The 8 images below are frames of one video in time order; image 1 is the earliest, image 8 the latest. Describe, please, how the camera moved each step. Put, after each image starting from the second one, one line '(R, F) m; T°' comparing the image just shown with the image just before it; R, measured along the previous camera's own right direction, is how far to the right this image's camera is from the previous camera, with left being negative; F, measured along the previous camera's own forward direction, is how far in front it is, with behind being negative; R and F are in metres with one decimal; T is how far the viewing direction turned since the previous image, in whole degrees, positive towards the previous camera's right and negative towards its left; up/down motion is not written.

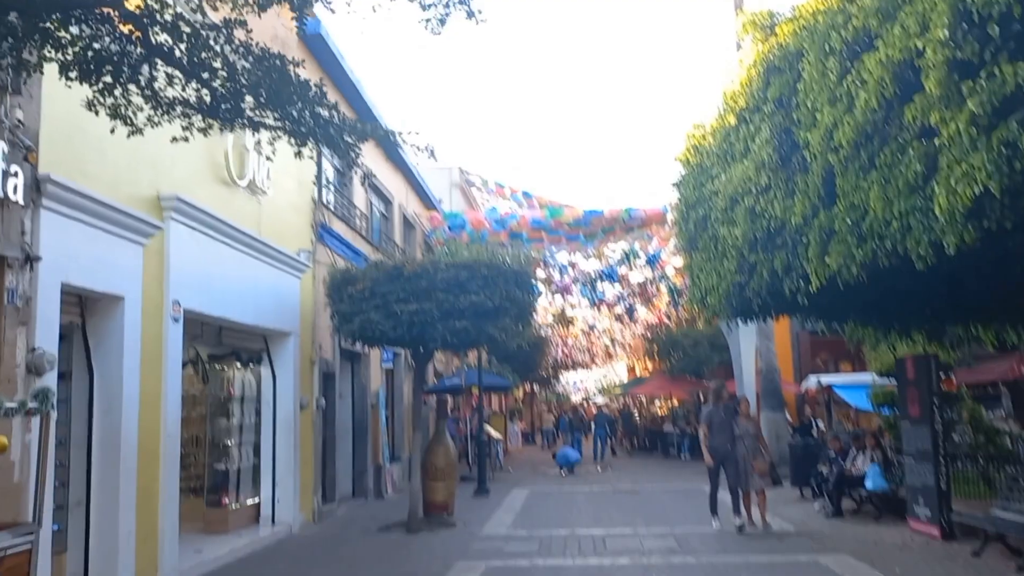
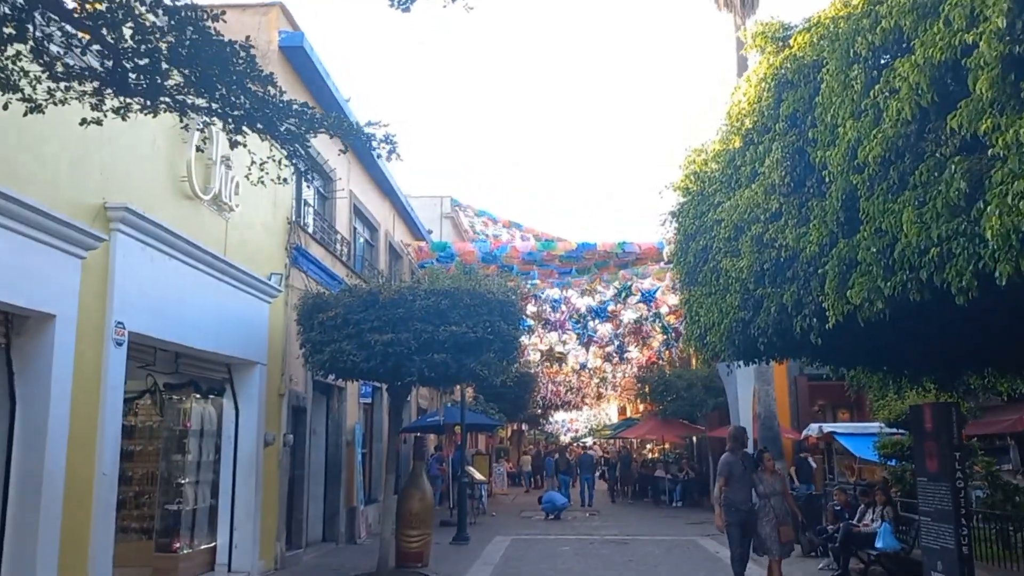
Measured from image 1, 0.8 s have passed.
(+0.1, +0.9) m; 0°
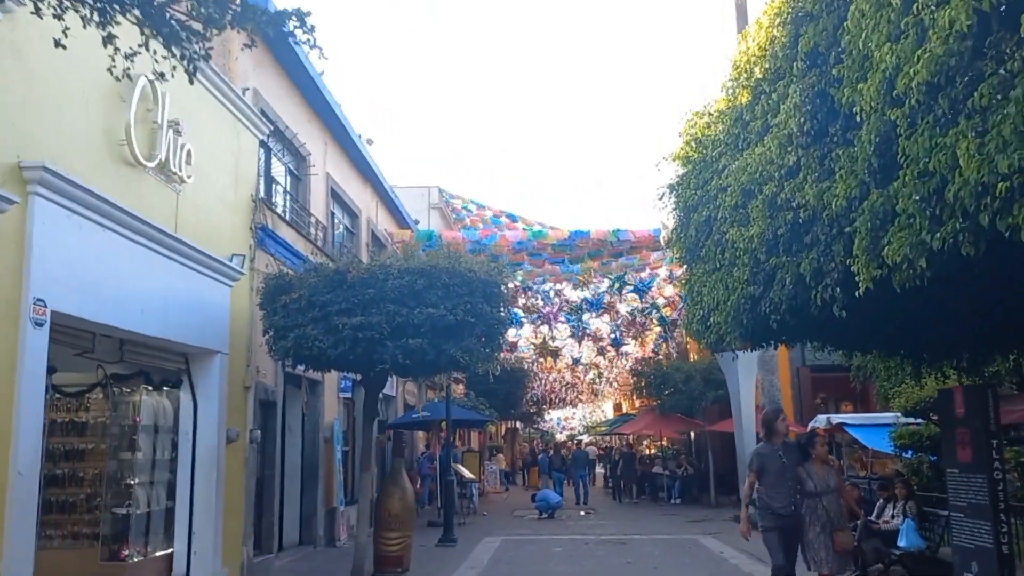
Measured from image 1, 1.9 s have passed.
(+0.1, +1.1) m; 0°
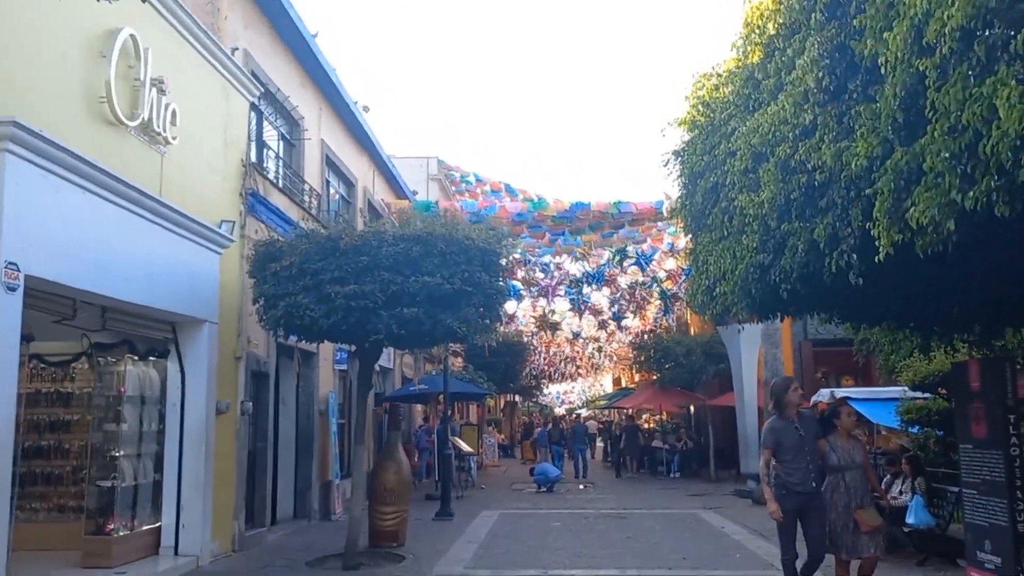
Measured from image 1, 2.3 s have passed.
(0.0, +0.4) m; 0°
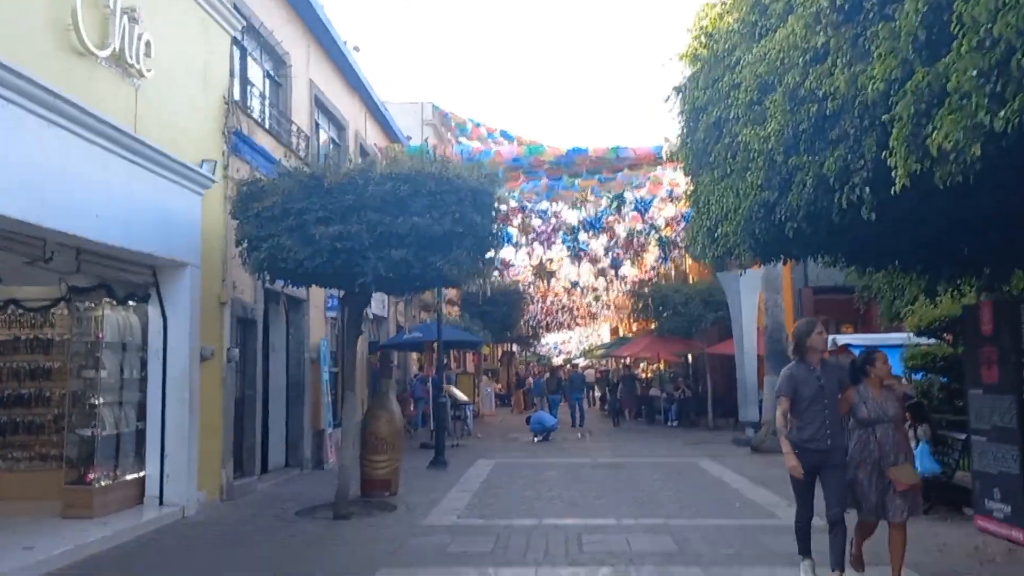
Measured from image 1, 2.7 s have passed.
(+0.1, +0.4) m; 0°
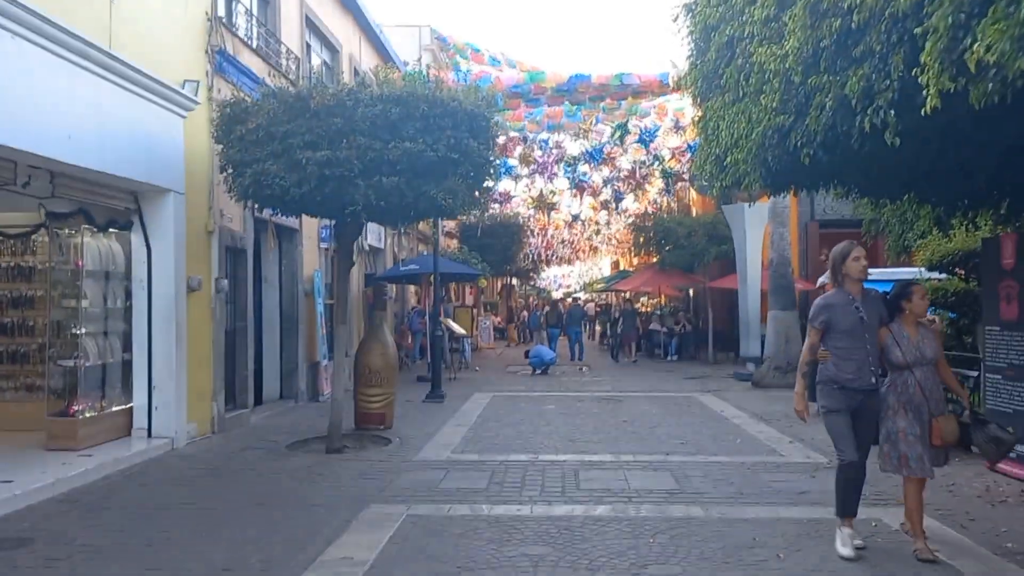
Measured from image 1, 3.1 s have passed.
(0.0, +0.4) m; 0°
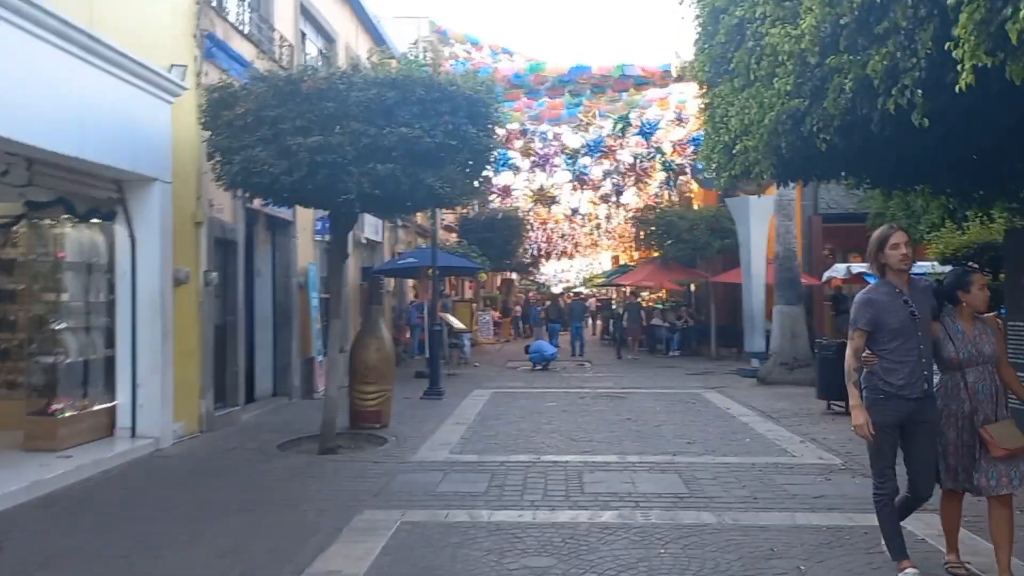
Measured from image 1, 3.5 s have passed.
(0.0, +0.4) m; 0°
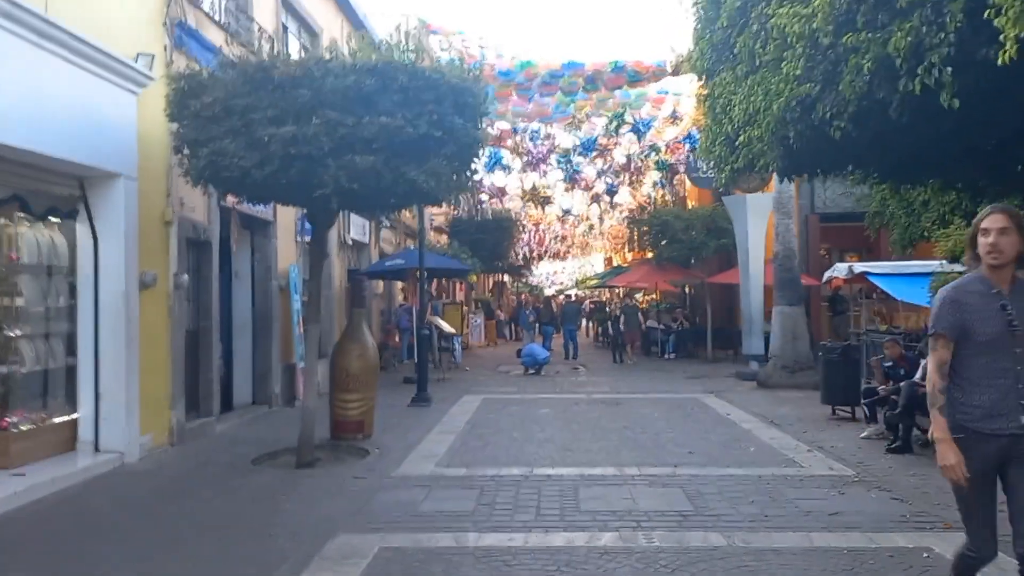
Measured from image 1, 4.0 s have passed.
(0.0, +0.6) m; +1°
